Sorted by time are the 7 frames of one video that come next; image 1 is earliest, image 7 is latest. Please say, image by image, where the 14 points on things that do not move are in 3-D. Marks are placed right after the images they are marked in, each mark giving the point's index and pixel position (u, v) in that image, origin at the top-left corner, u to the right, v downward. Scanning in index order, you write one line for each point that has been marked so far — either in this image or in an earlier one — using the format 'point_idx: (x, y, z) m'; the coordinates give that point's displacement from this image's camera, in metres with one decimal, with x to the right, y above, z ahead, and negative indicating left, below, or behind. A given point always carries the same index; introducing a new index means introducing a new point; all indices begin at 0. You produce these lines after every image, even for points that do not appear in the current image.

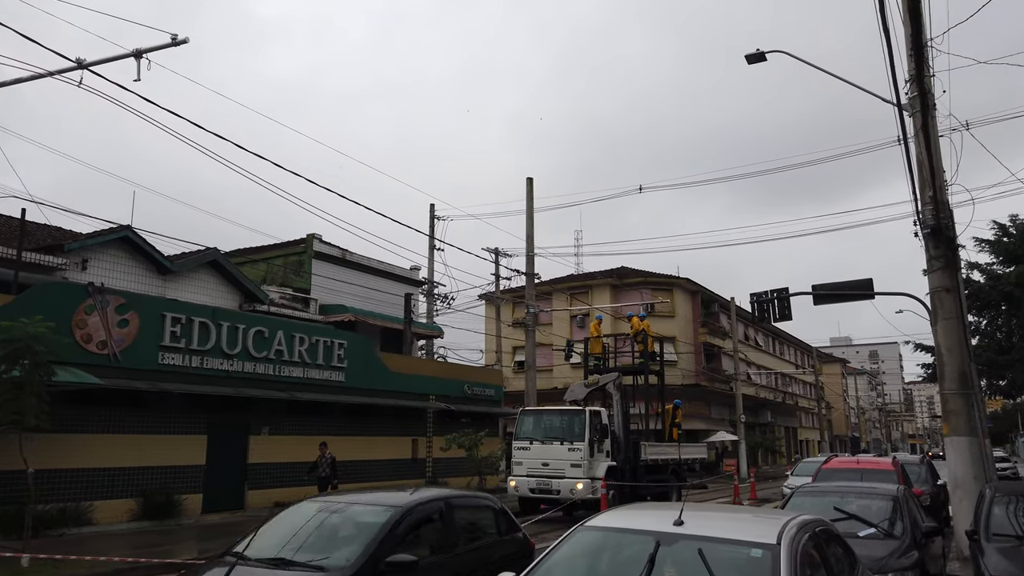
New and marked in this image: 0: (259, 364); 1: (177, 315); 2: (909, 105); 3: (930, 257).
0: (-6.2, -1.9, +18.9) m
1: (-7.5, -0.6, +17.1) m
2: (+7.3, +3.3, +14.0) m
3: (+7.4, +0.6, +13.5) m
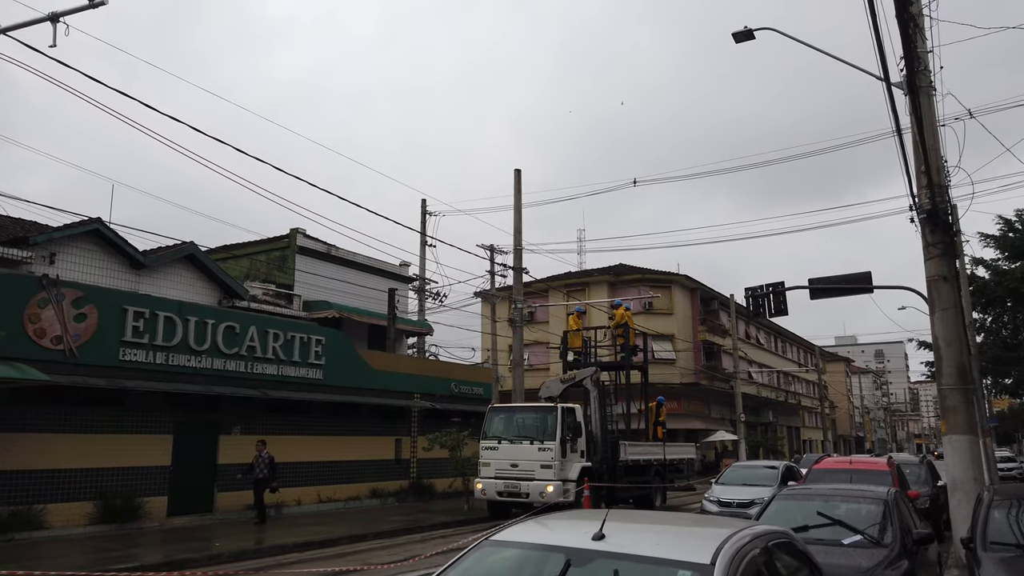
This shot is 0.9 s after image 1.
0: (-6.7, -1.7, +18.2) m
1: (-7.9, -0.4, +16.4) m
2: (+6.8, +3.5, +13.2) m
3: (+6.9, +0.7, +12.7) m
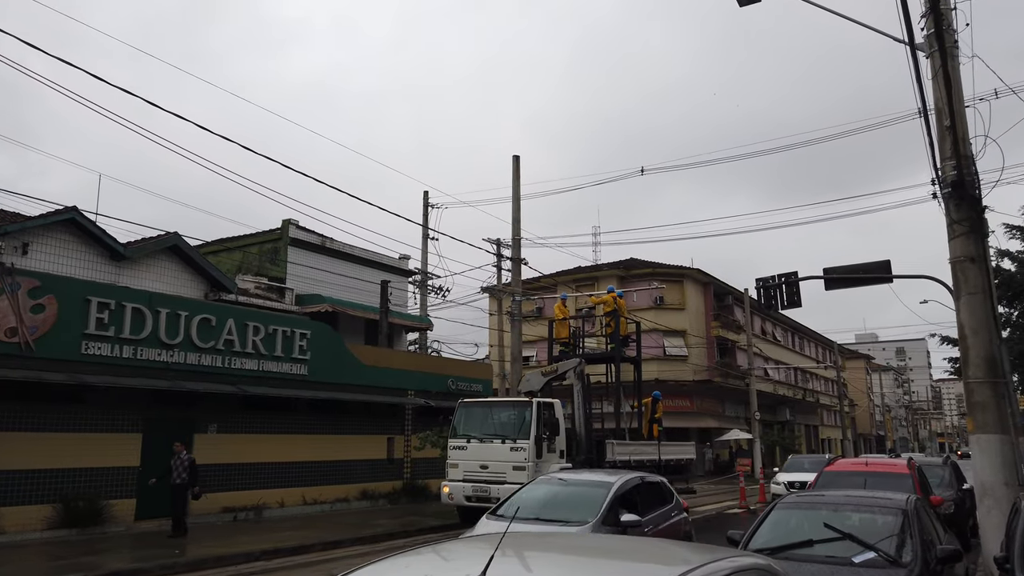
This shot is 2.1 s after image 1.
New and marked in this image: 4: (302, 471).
0: (-6.9, -1.5, +17.2) m
1: (-8.2, -0.2, +15.4) m
2: (+6.4, +3.8, +11.9) m
3: (+6.5, +1.0, +11.4) m
4: (-5.4, -4.7, +19.7) m
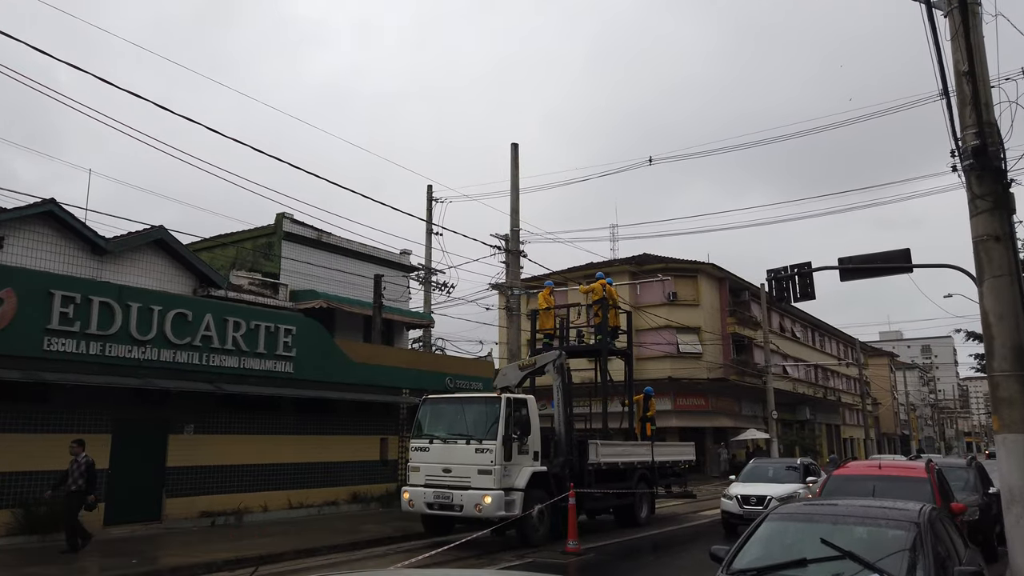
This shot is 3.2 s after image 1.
0: (-7.1, -1.4, +16.4) m
1: (-8.4, -0.1, +14.6) m
2: (+6.0, +4.0, +10.7) m
3: (+6.2, +1.2, +10.2) m
4: (-5.5, -4.5, +18.8) m
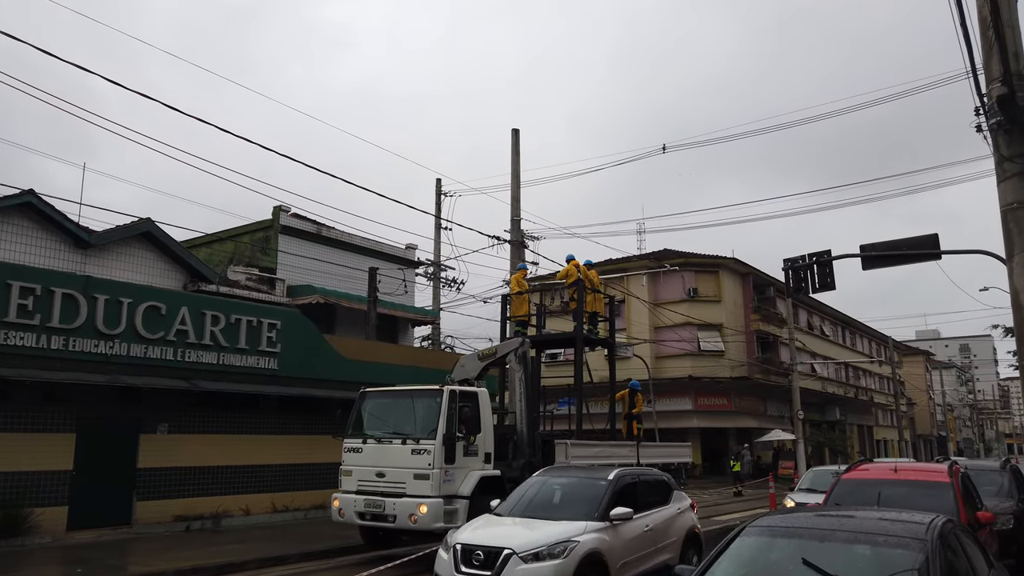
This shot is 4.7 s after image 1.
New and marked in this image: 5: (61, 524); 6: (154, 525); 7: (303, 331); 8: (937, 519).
0: (-7.3, -1.2, +15.6) m
1: (-8.7, +0.1, +13.9) m
2: (+5.6, +4.3, +9.4) m
3: (+5.7, +1.5, +8.9) m
4: (-5.6, -4.4, +17.9) m
5: (-8.3, -4.3, +14.1) m
6: (-7.2, -4.7, +15.3) m
7: (-5.1, -1.1, +18.7) m
8: (+3.2, -1.8, +5.8) m
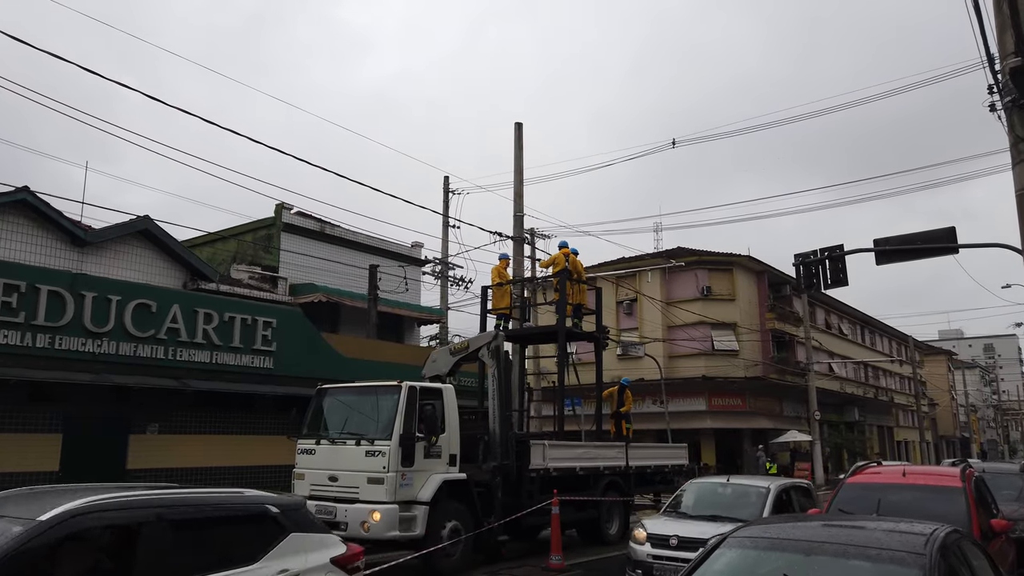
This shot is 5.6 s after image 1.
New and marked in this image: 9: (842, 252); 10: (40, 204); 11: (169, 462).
0: (-7.4, -1.1, +15.3) m
1: (-8.8, +0.1, +13.6) m
2: (+5.3, +4.4, +8.8) m
3: (+5.5, +1.6, +8.3) m
4: (-5.6, -4.3, +17.5) m
5: (-8.4, -4.3, +13.8) m
6: (-7.2, -4.7, +15.0) m
7: (-5.1, -1.0, +18.3) m
8: (+2.9, -1.7, +5.2) m
9: (+8.2, +0.9, +19.0) m
10: (-11.5, +2.0, +18.5) m
11: (-7.0, -3.6, +15.7) m
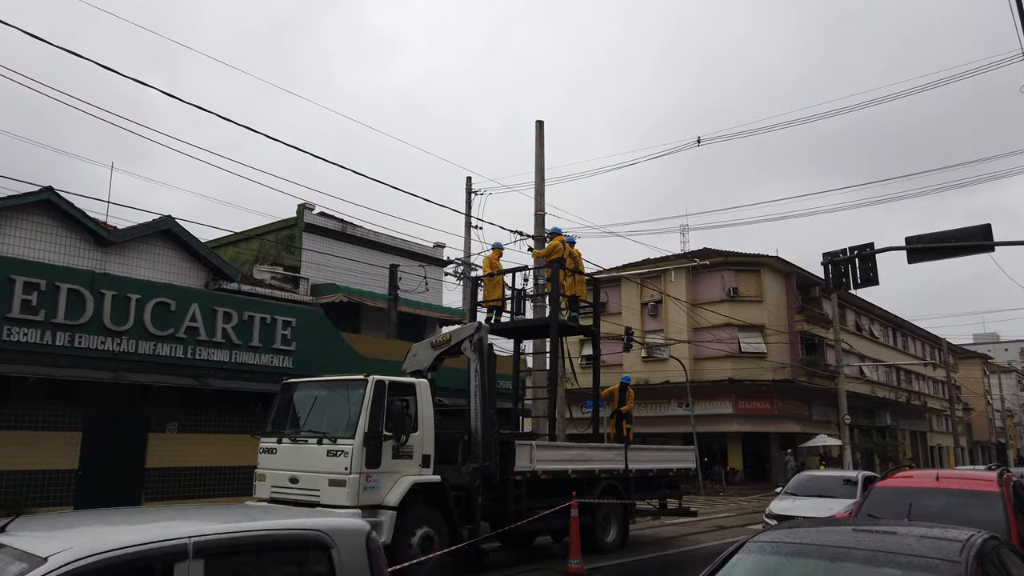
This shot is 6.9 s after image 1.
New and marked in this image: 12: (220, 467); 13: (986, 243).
0: (-7.0, -1.1, +15.2) m
1: (-8.5, +0.1, +13.6) m
2: (+5.5, +4.4, +8.4) m
3: (+5.6, +1.6, +7.9) m
4: (-5.2, -4.3, +17.5) m
5: (-8.0, -4.2, +13.8) m
6: (-6.8, -4.6, +15.0) m
7: (-4.6, -1.0, +18.3) m
8: (+3.0, -1.6, +4.9) m
9: (+8.7, +0.9, +18.5) m
10: (-11.0, +2.0, +18.7) m
11: (-6.6, -3.5, +15.7) m
12: (-6.1, -3.8, +16.3) m
13: (+10.1, +1.0, +16.3) m
